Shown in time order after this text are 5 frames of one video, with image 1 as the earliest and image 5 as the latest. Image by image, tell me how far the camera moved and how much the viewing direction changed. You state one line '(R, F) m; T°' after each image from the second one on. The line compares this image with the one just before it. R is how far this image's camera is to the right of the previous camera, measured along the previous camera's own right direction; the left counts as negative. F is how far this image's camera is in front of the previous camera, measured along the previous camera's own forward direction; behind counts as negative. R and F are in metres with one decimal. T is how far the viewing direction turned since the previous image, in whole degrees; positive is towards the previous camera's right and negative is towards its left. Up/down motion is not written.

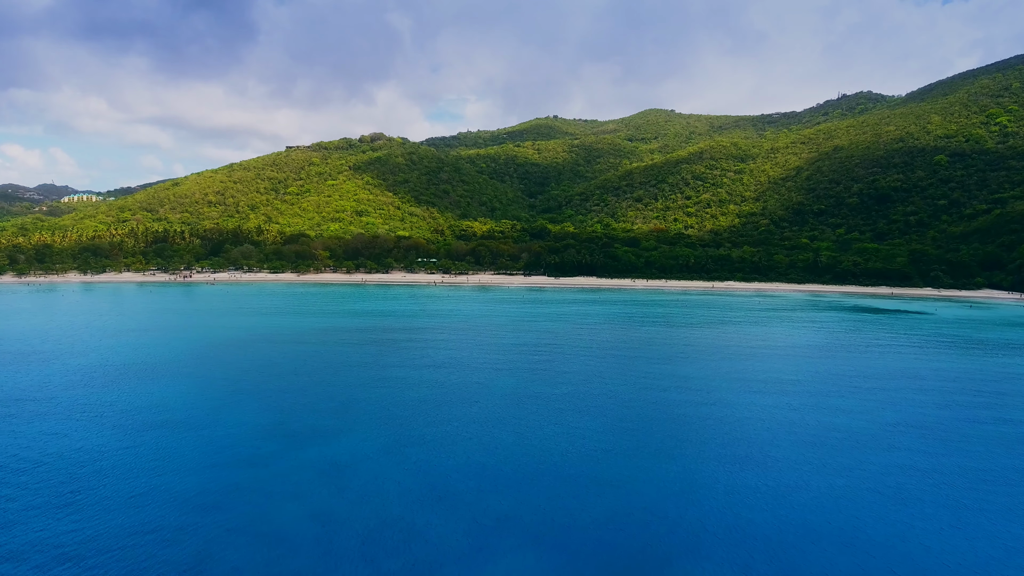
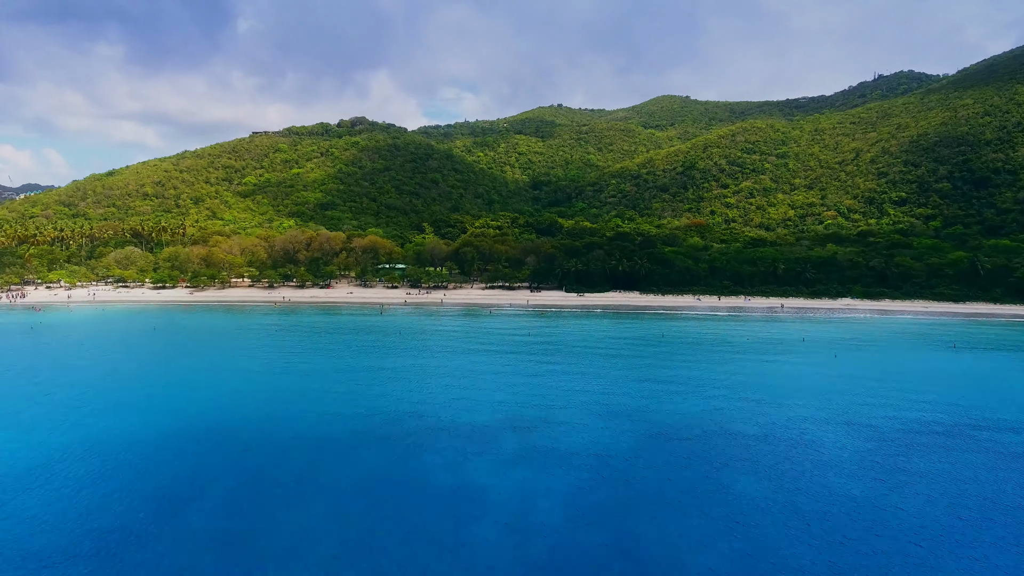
(+0.1, +26.1) m; 0°
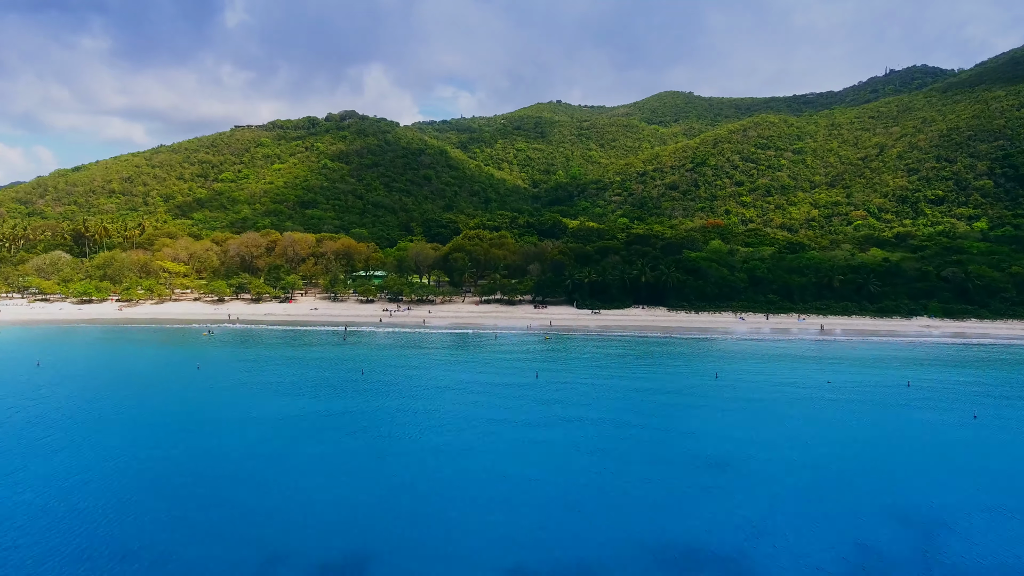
(-0.2, +9.3) m; 0°
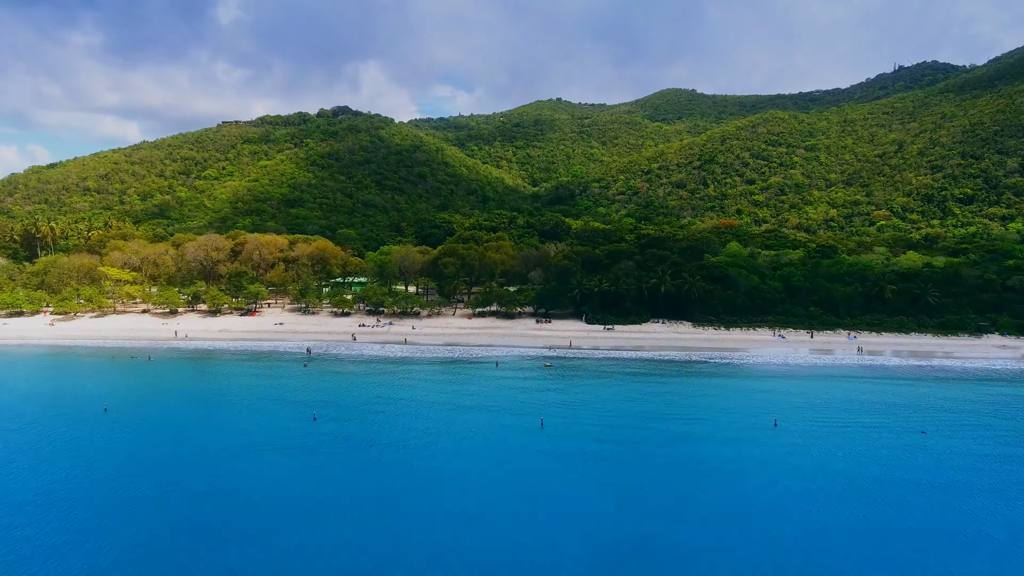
(0.0, +6.2) m; 0°
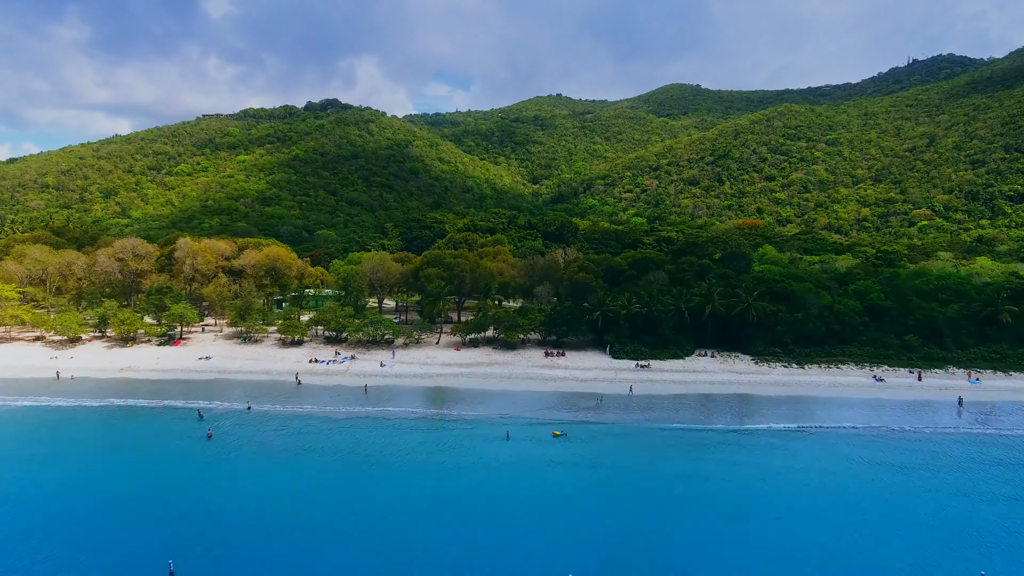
(-0.1, +8.9) m; 0°
